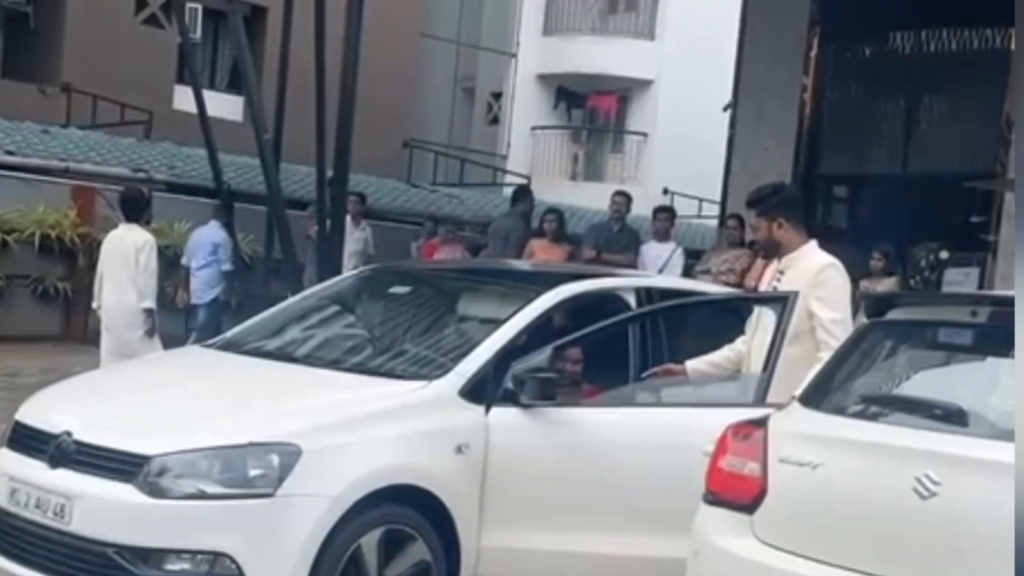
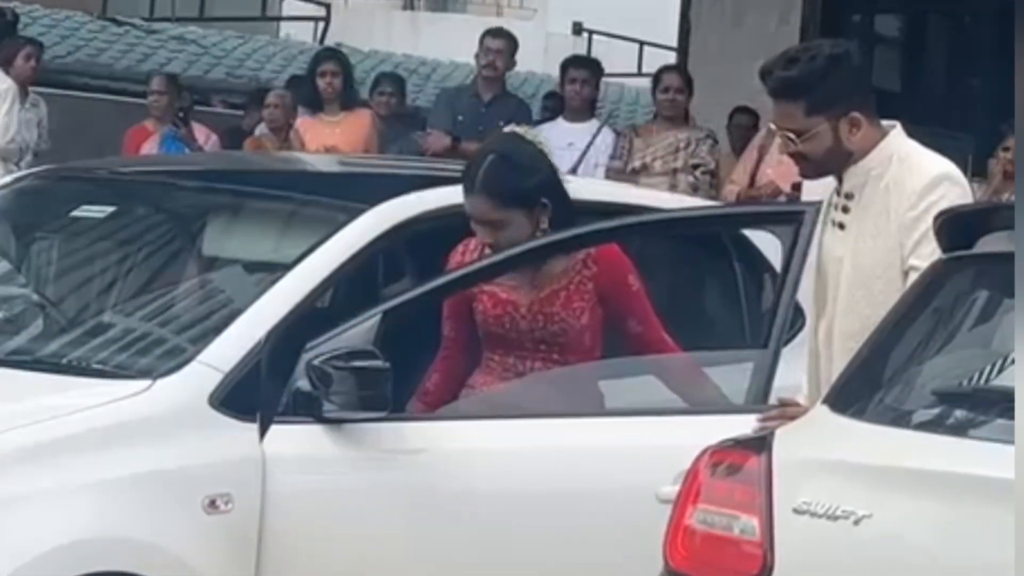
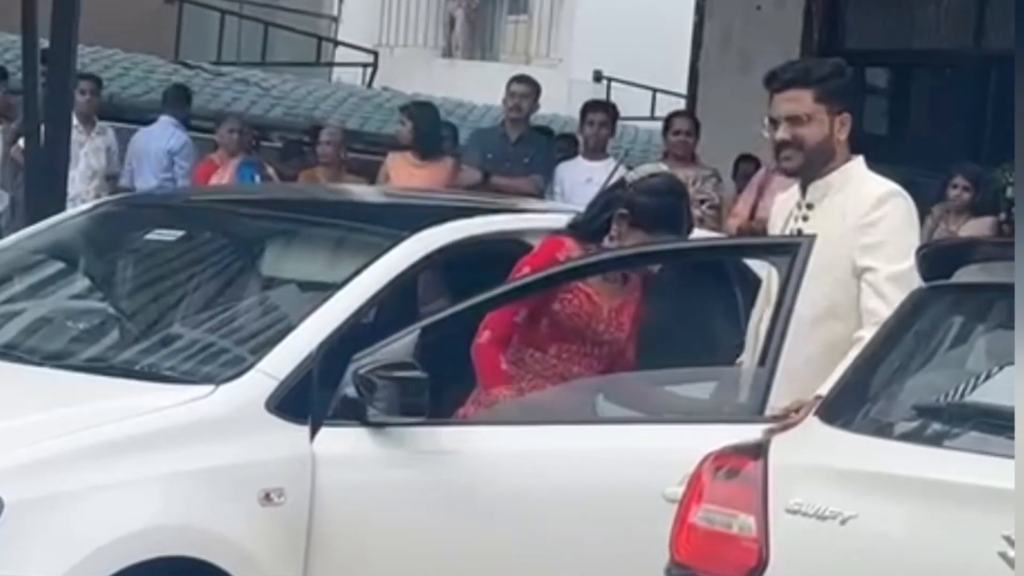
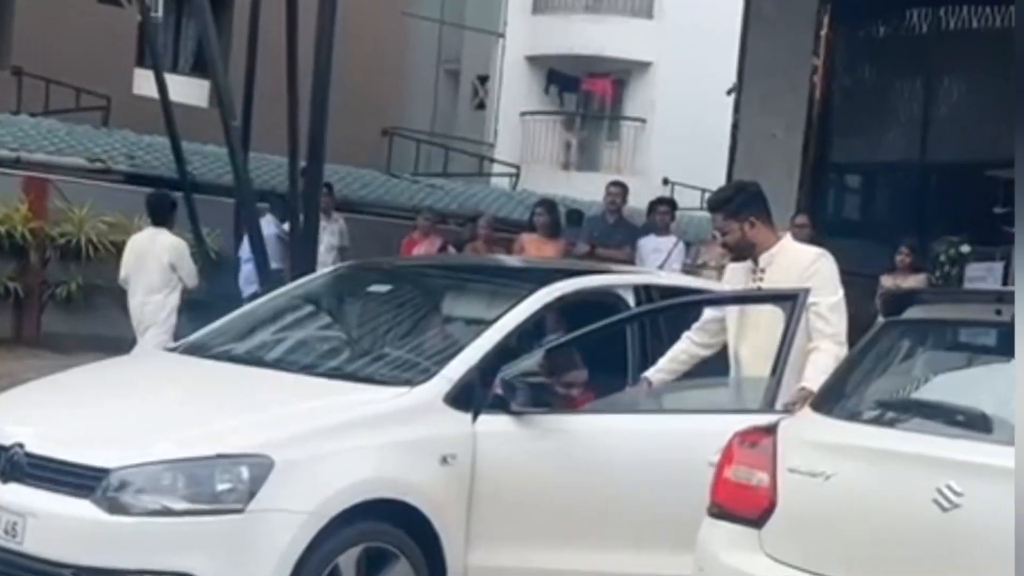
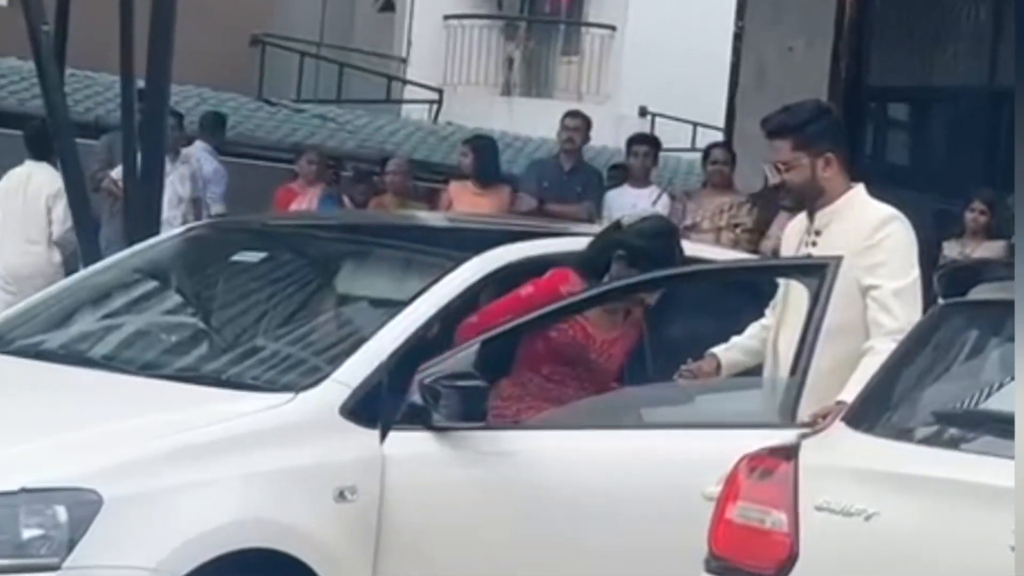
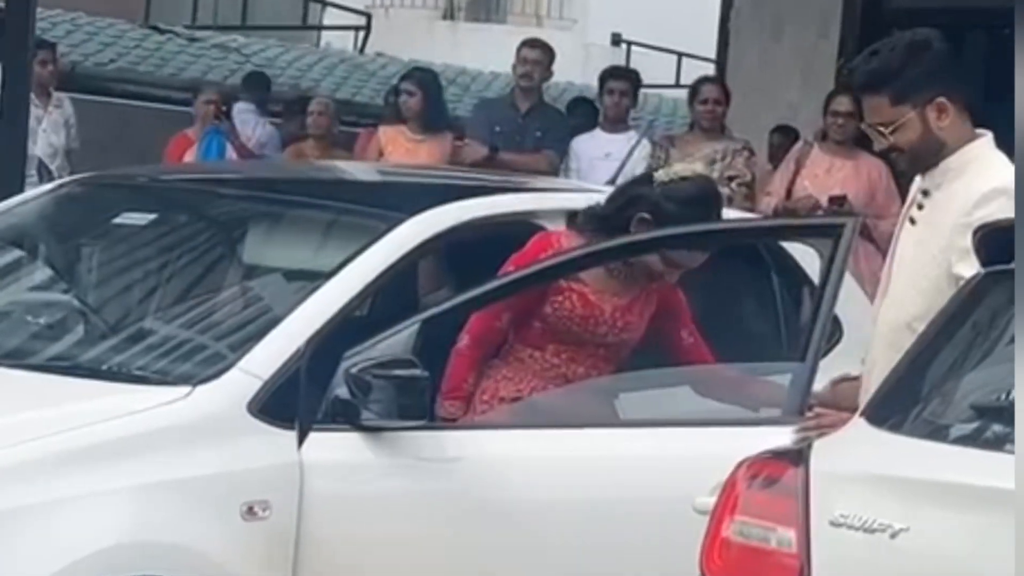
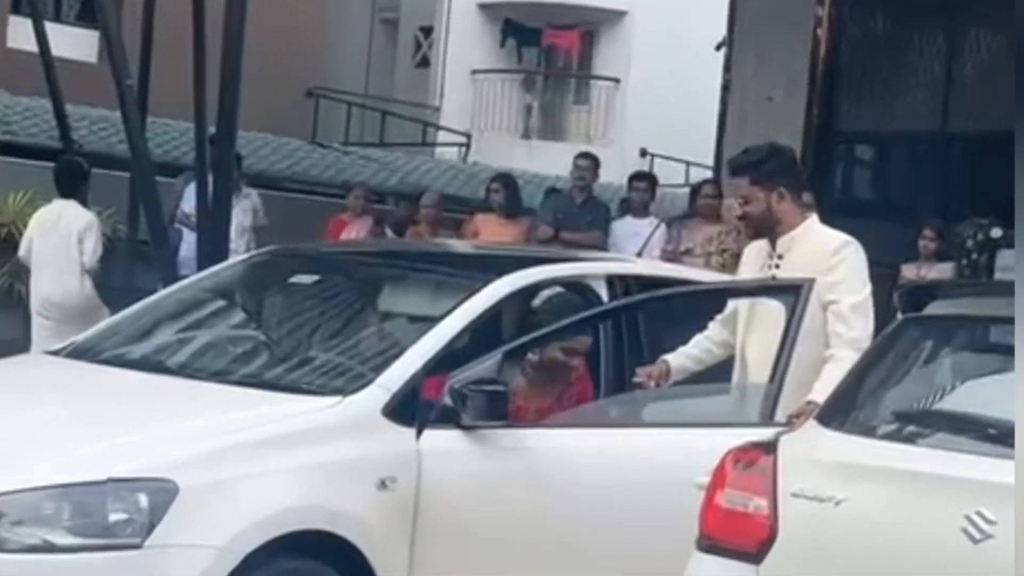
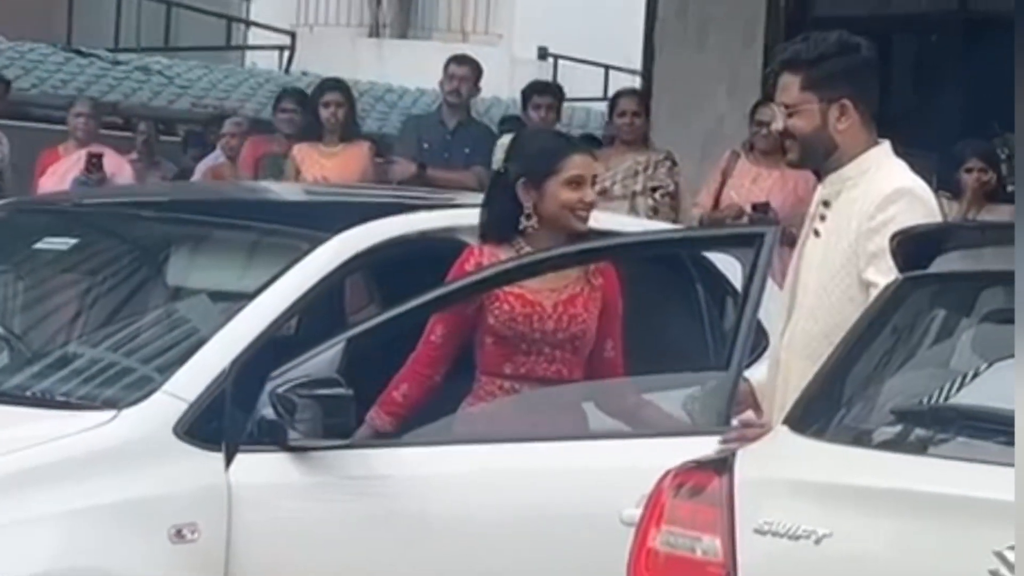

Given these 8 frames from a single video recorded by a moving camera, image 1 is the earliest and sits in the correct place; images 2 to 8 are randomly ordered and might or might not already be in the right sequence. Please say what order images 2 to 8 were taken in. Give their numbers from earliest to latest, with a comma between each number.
4, 7, 5, 3, 6, 2, 8
